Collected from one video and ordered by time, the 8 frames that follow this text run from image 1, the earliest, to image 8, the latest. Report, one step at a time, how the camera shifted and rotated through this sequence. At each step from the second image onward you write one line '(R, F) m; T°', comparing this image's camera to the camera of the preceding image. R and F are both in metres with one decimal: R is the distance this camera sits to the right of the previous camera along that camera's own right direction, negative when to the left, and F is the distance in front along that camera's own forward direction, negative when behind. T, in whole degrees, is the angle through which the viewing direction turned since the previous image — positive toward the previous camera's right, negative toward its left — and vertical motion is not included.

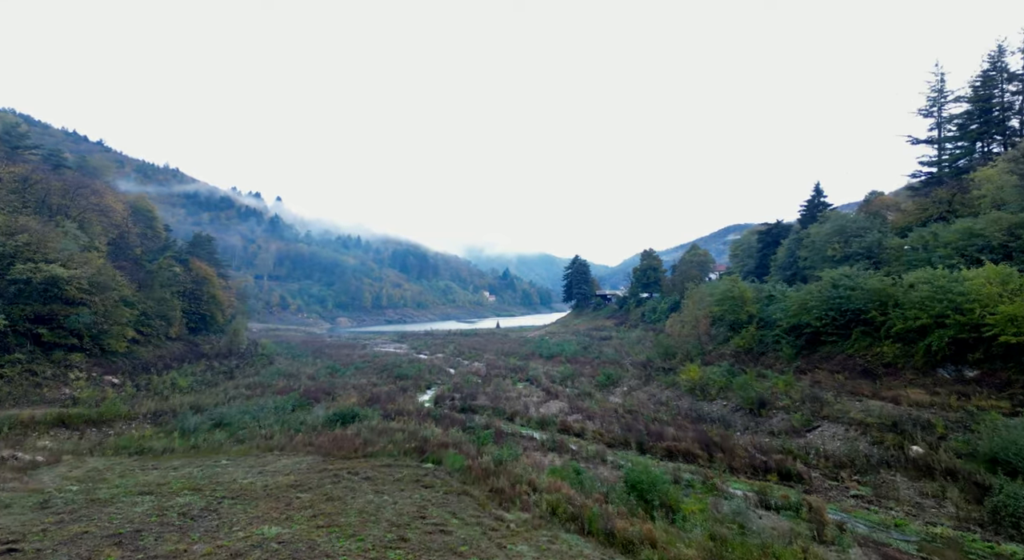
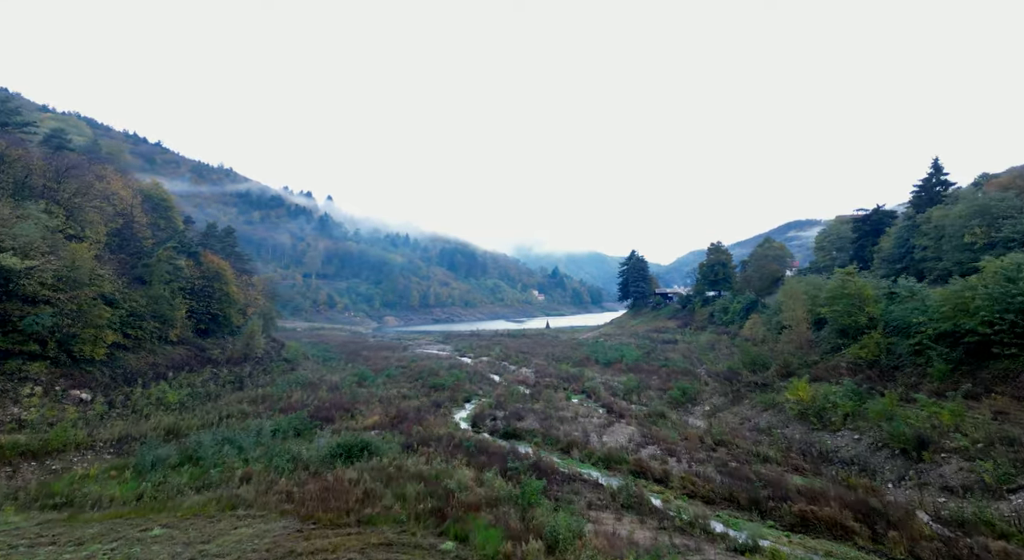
(-0.3, +5.2) m; -6°
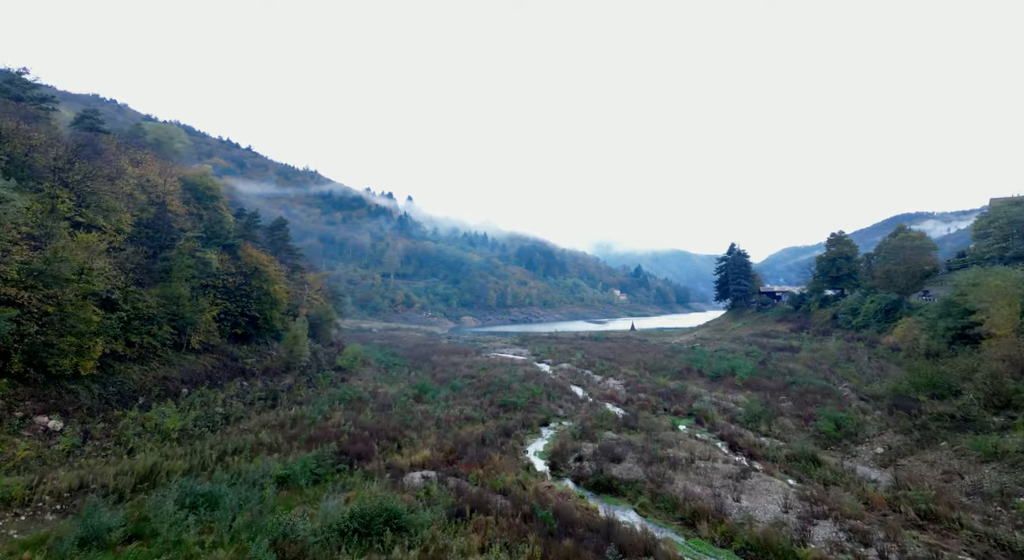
(-0.4, +5.7) m; -9°
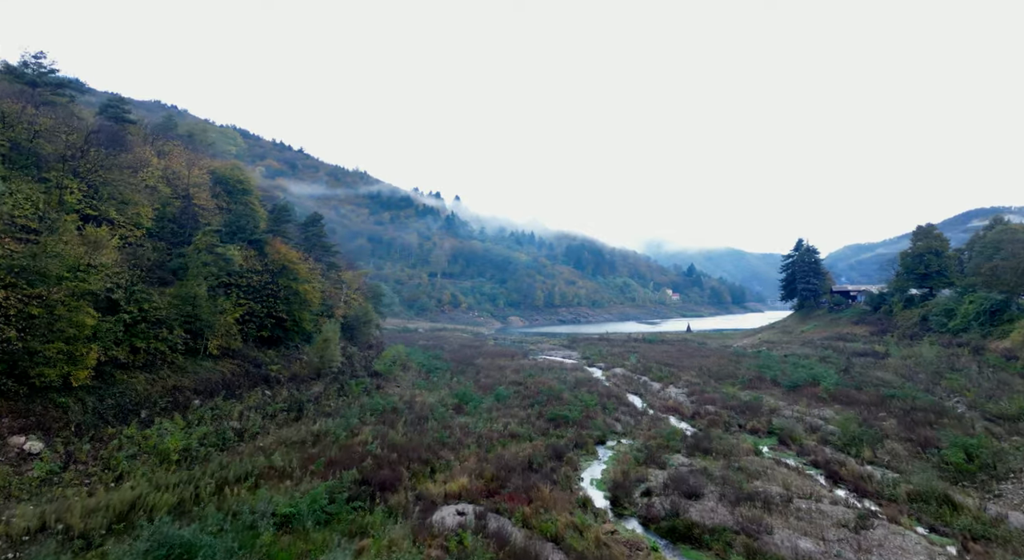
(-0.1, +2.8) m; -5°
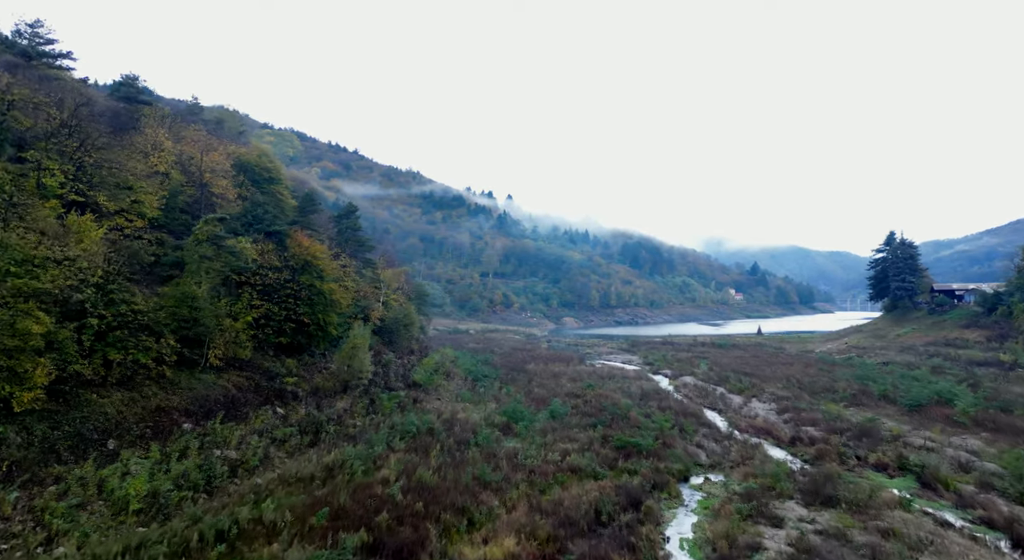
(-0.2, +3.7) m; -6°
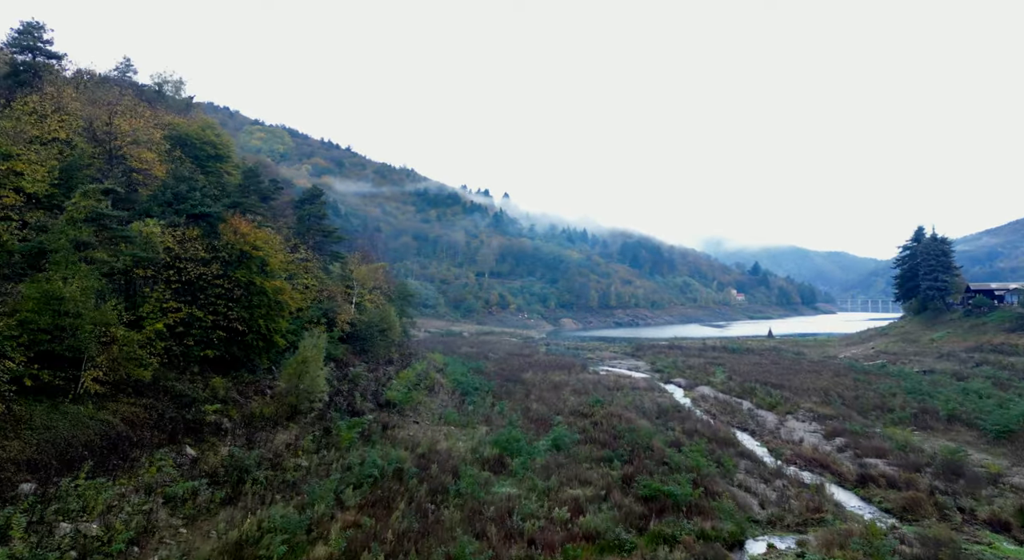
(+0.1, +4.1) m; 0°
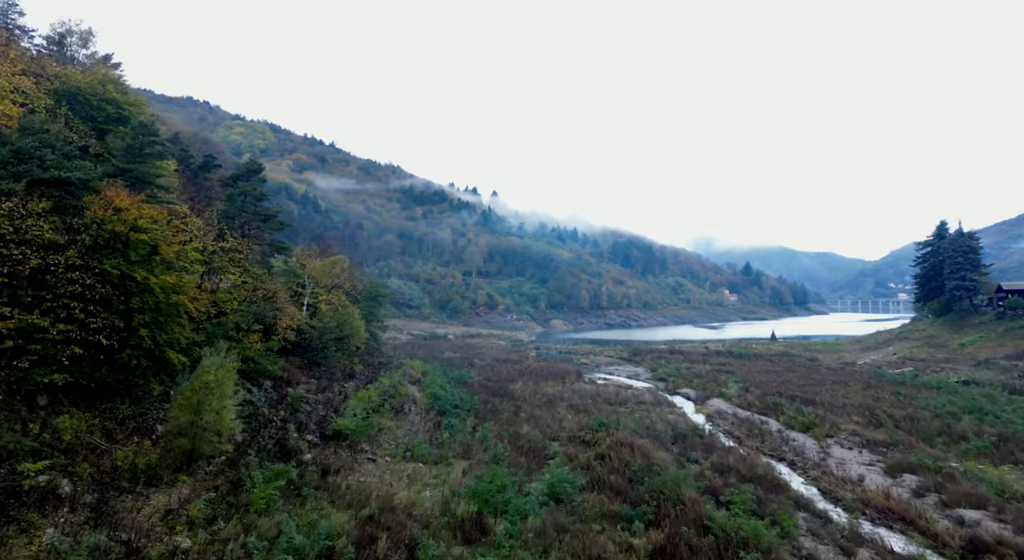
(+0.1, +4.2) m; +1°
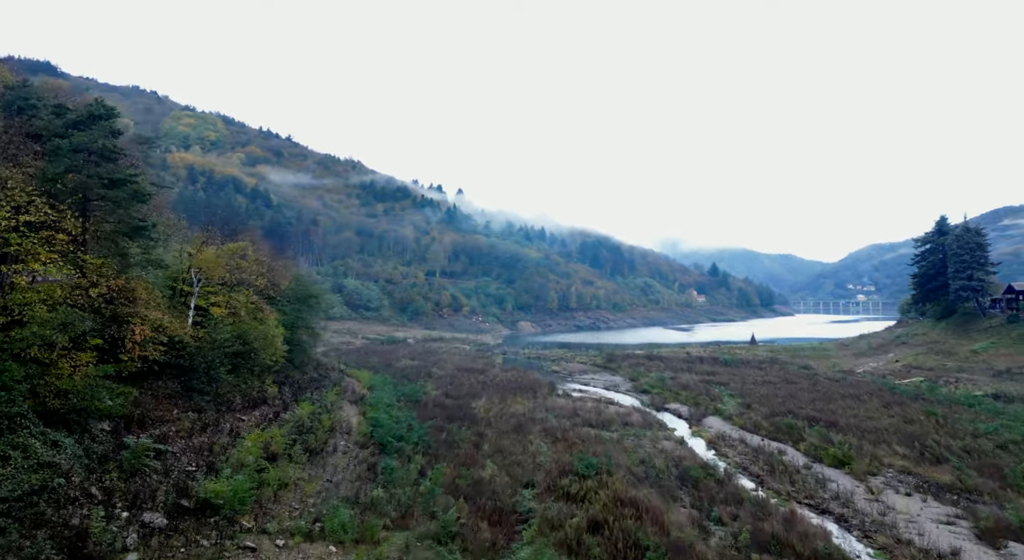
(+0.2, +5.0) m; +4°
